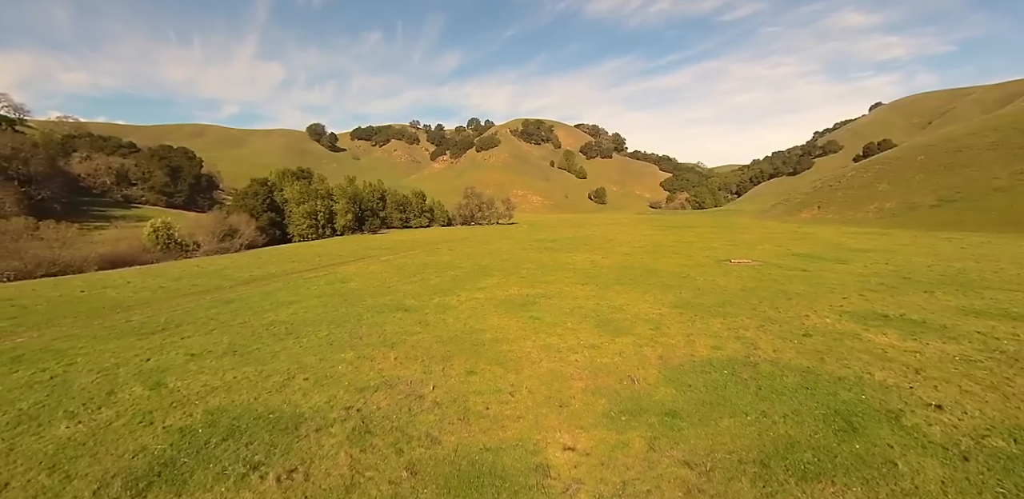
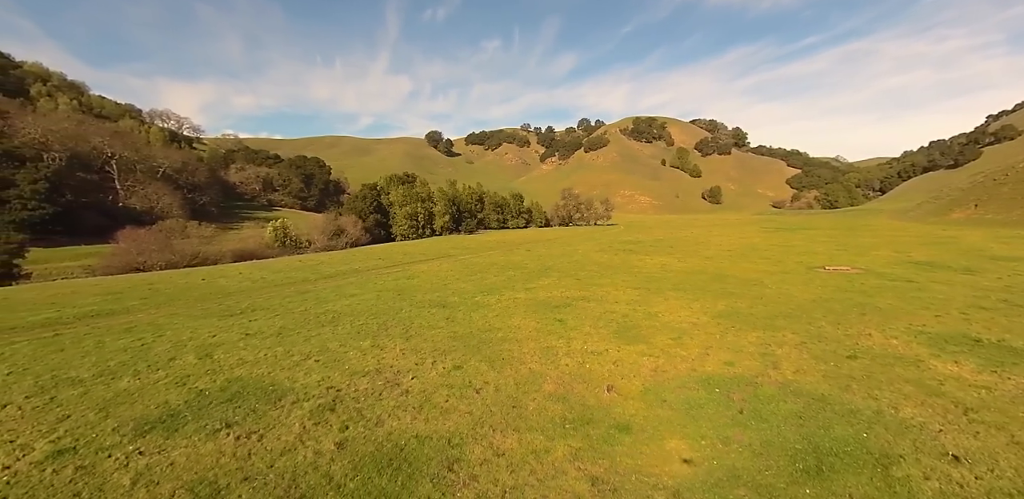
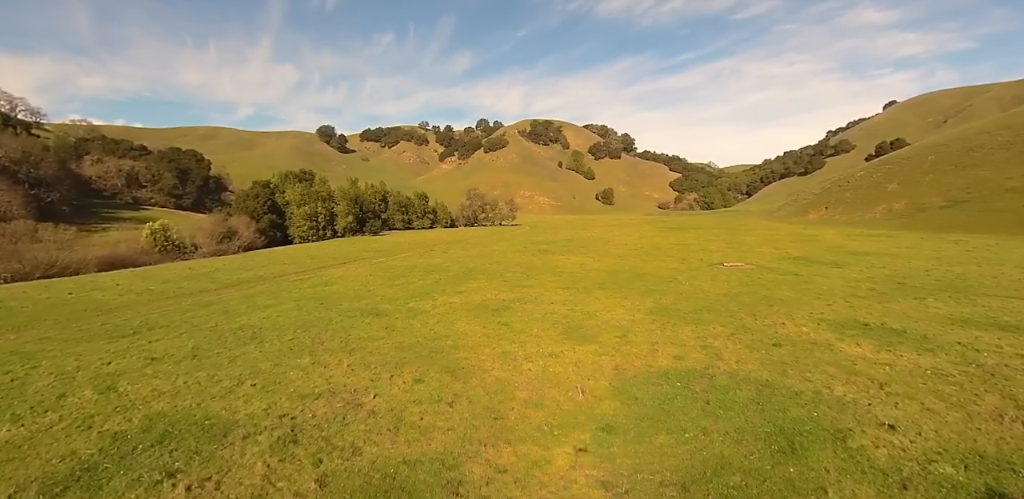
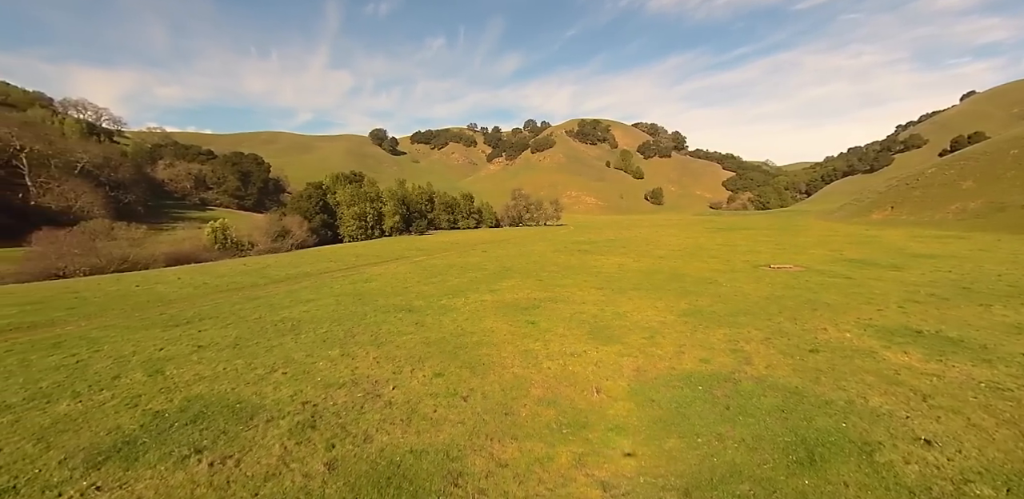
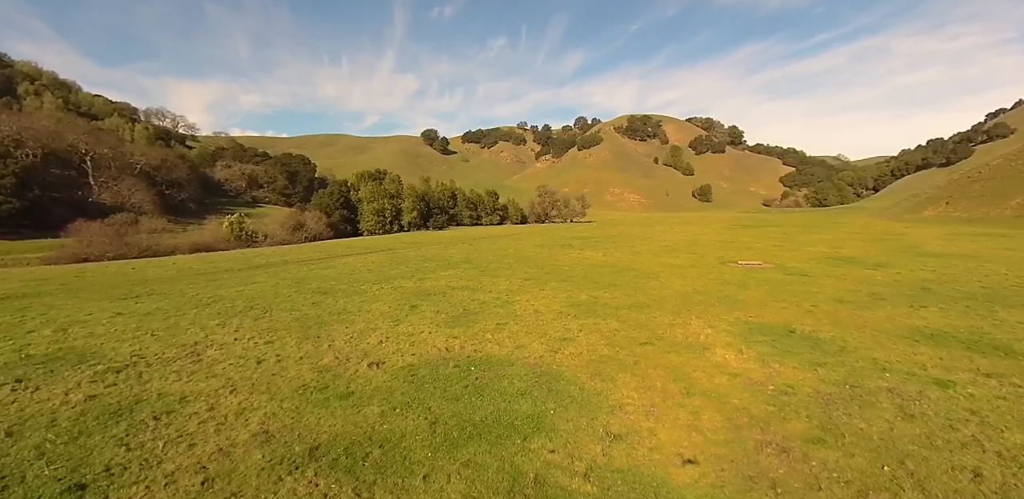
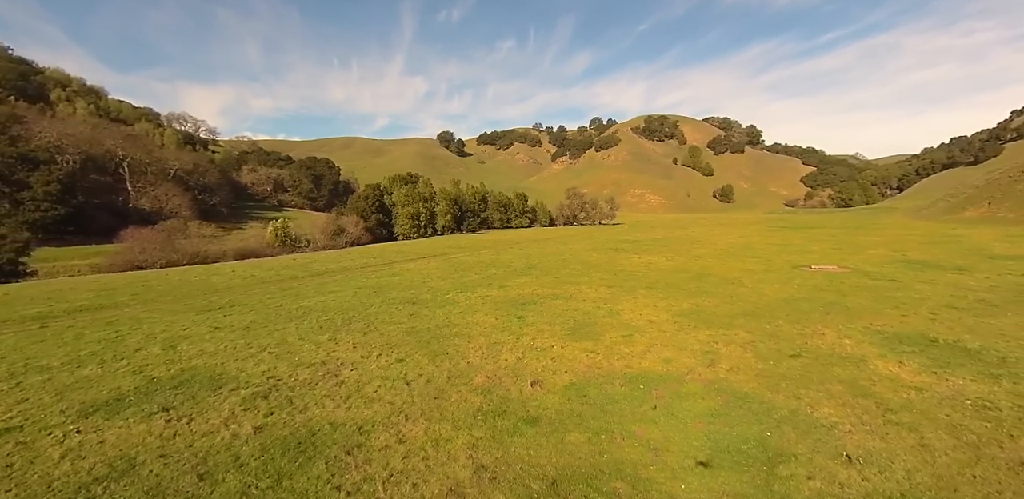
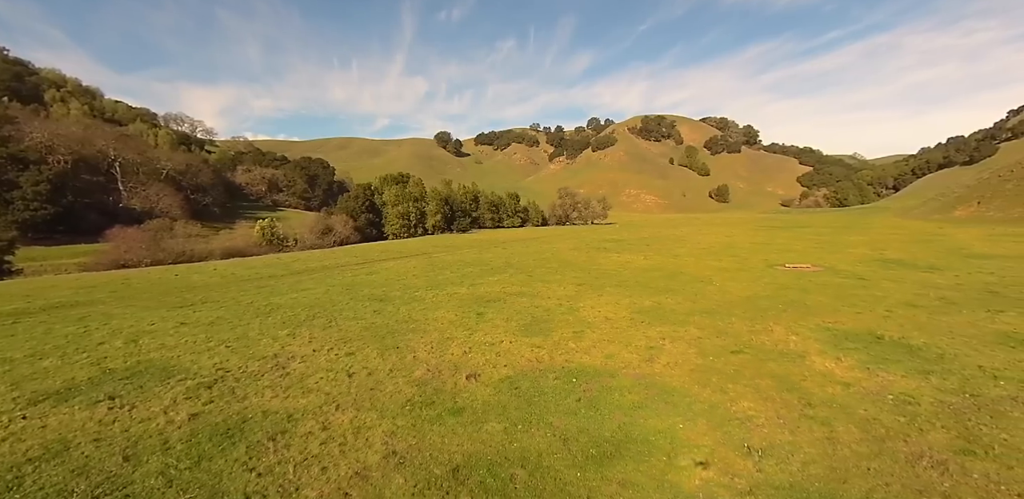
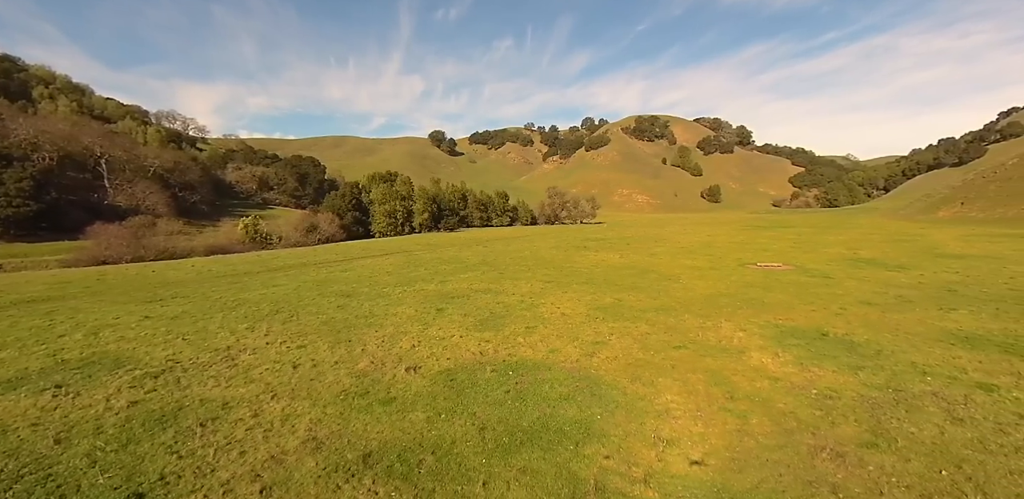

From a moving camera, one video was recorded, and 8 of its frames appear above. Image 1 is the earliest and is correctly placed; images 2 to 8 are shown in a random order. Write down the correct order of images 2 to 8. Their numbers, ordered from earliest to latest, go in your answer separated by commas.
3, 4, 2, 6, 7, 8, 5
